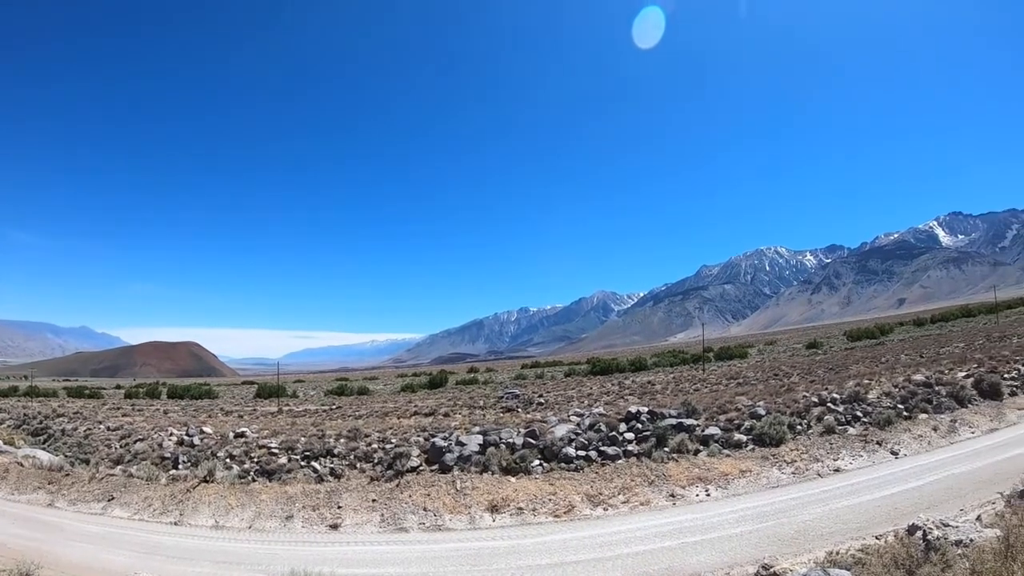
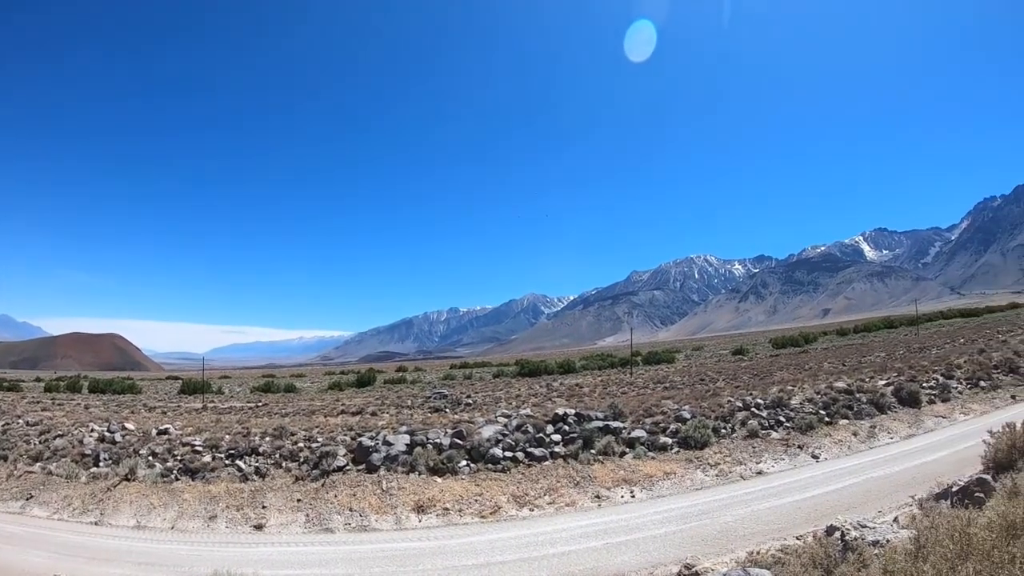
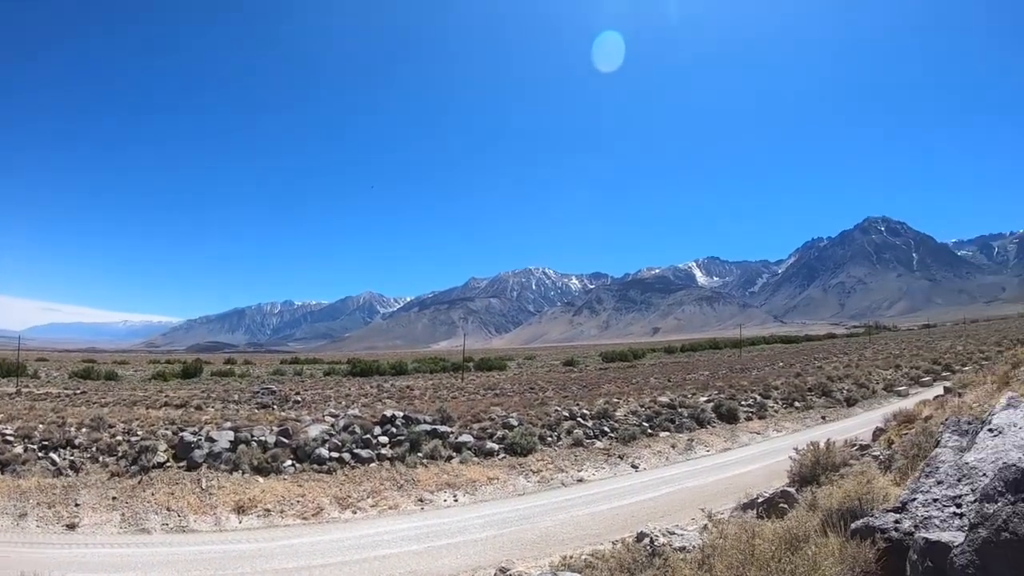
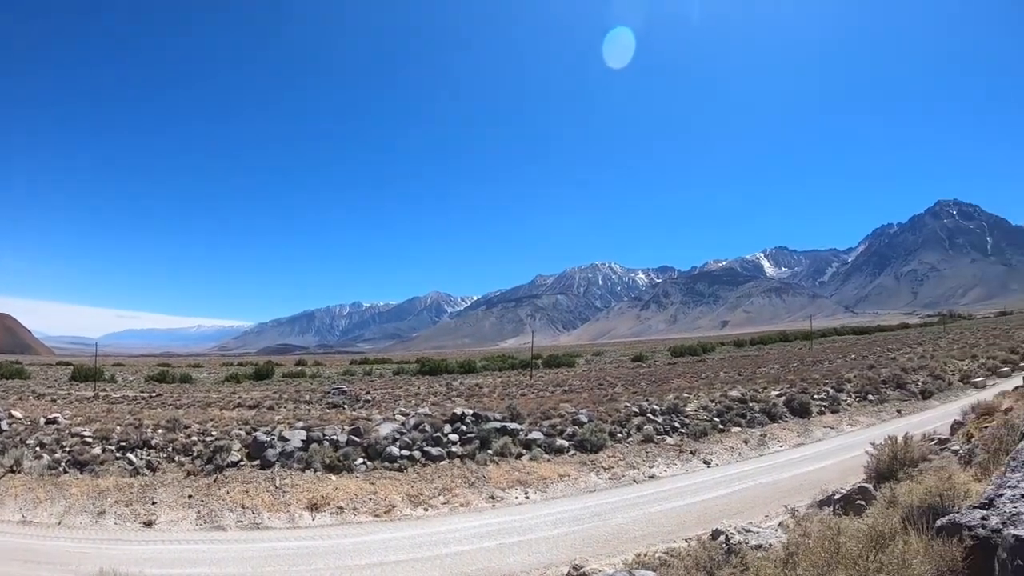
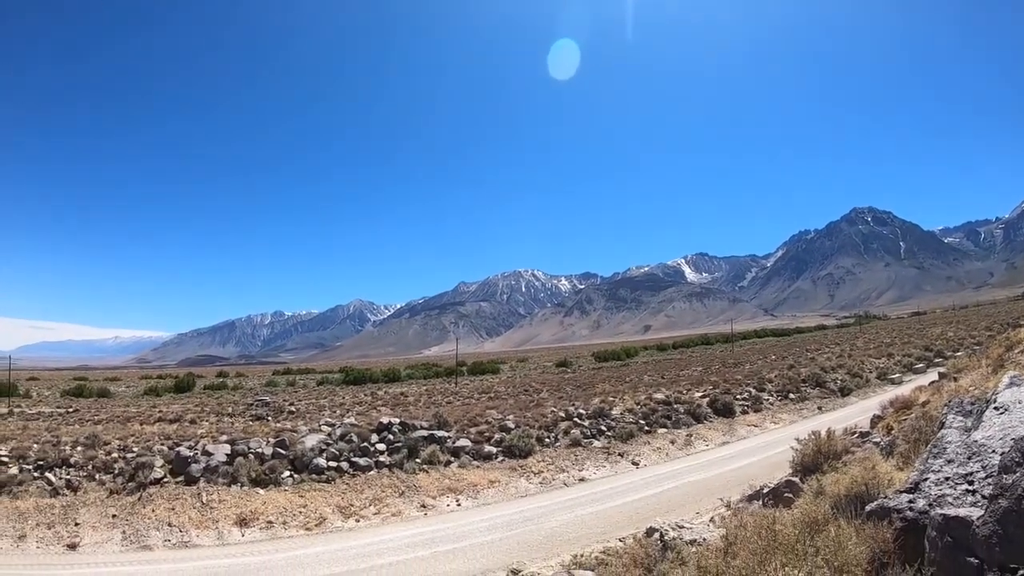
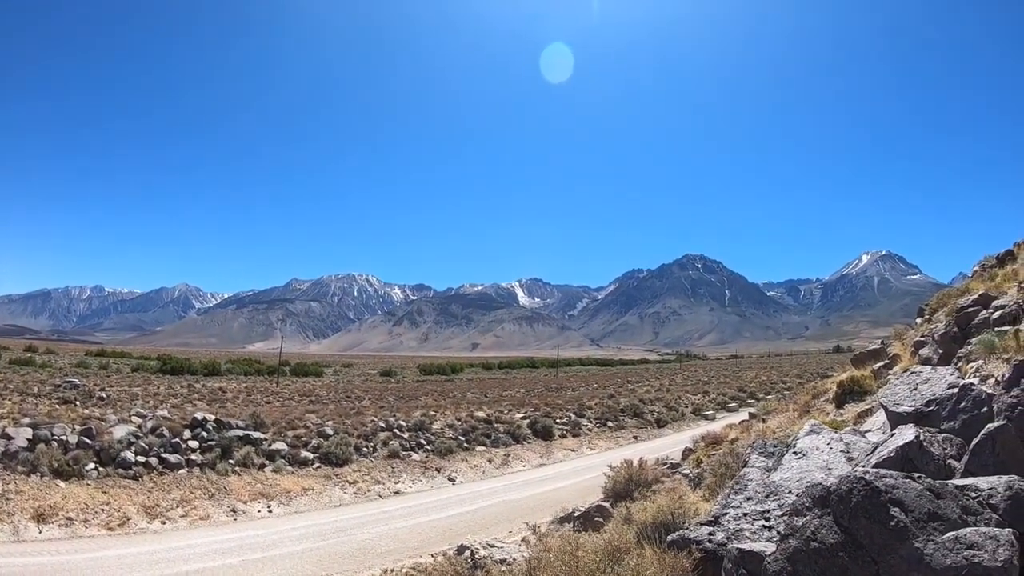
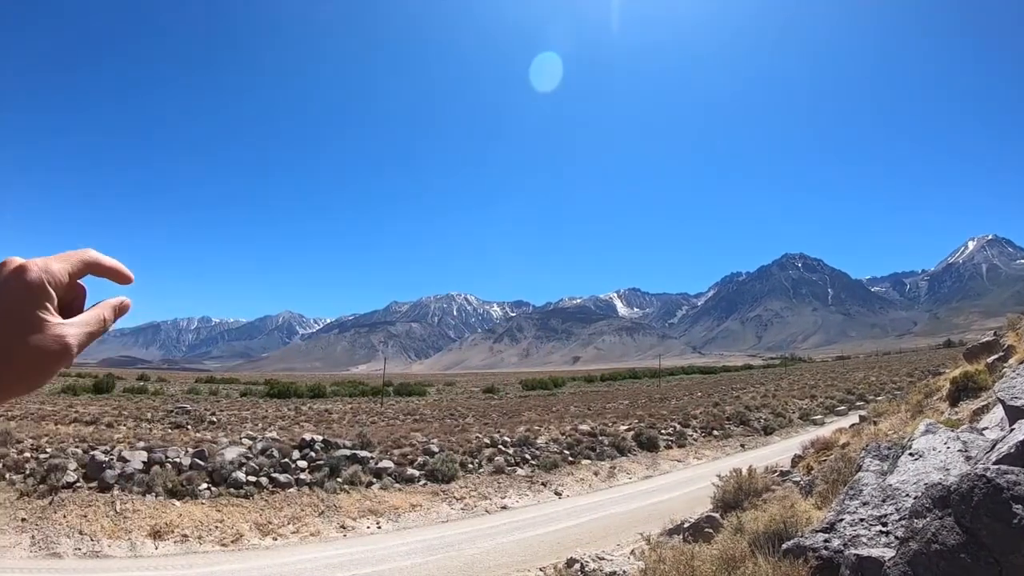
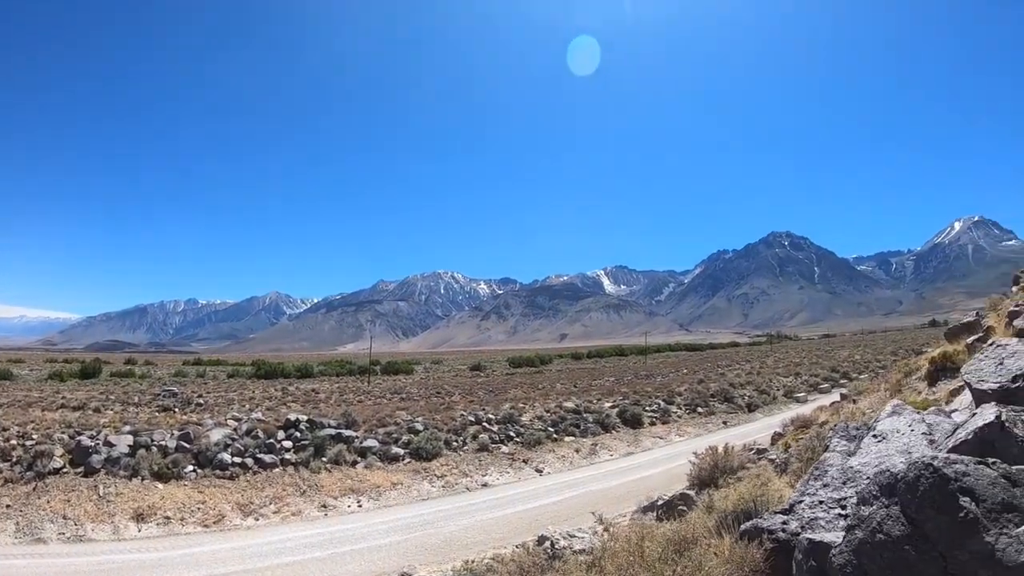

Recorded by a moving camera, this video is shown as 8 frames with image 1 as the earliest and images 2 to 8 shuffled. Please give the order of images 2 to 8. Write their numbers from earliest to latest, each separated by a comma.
2, 4, 3, 8, 6, 7, 5
